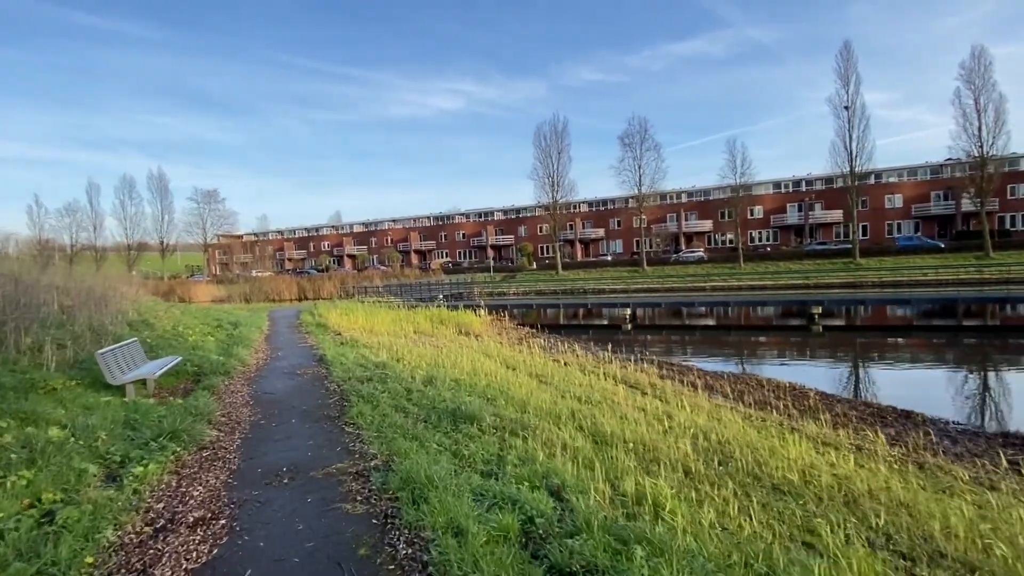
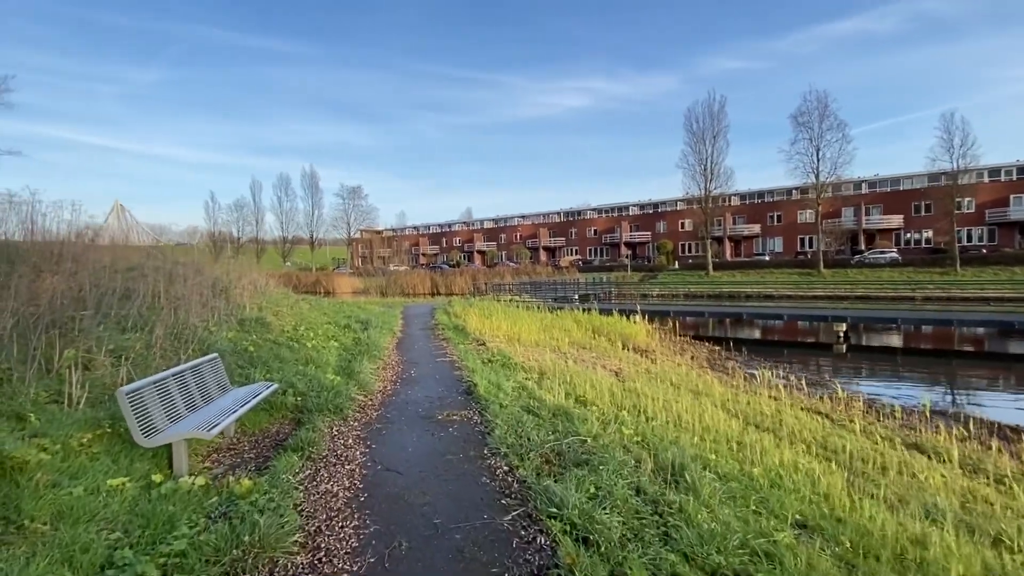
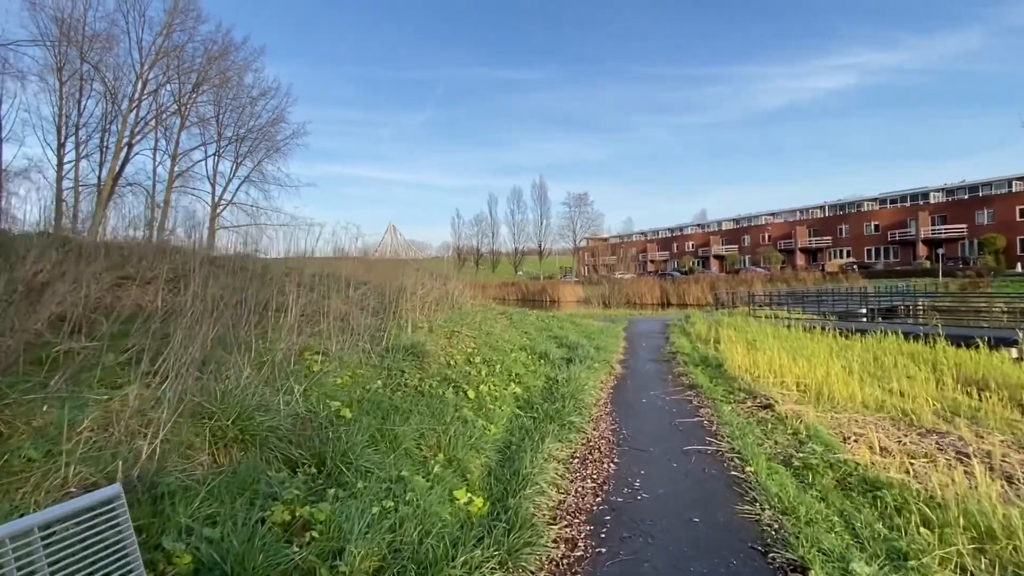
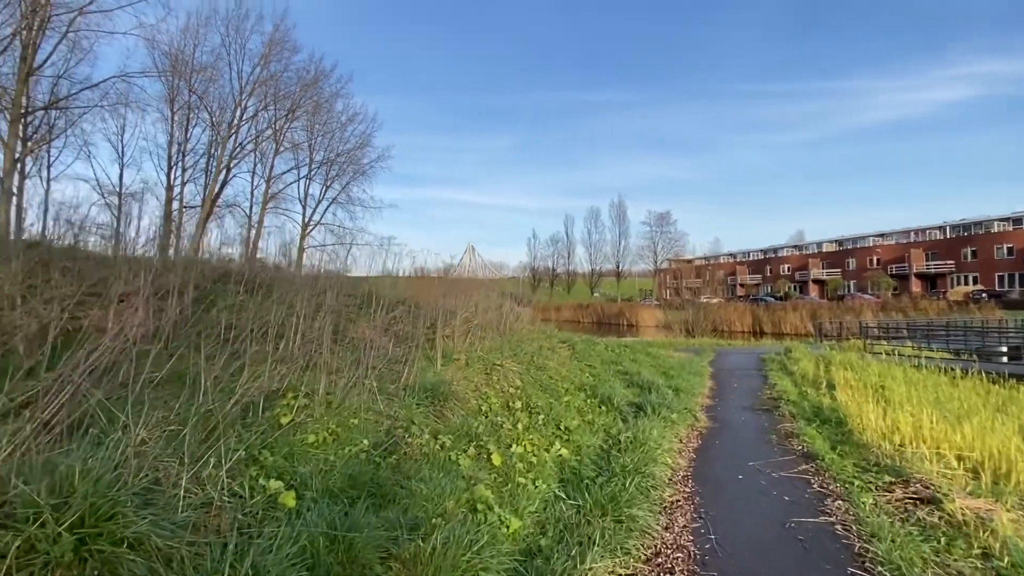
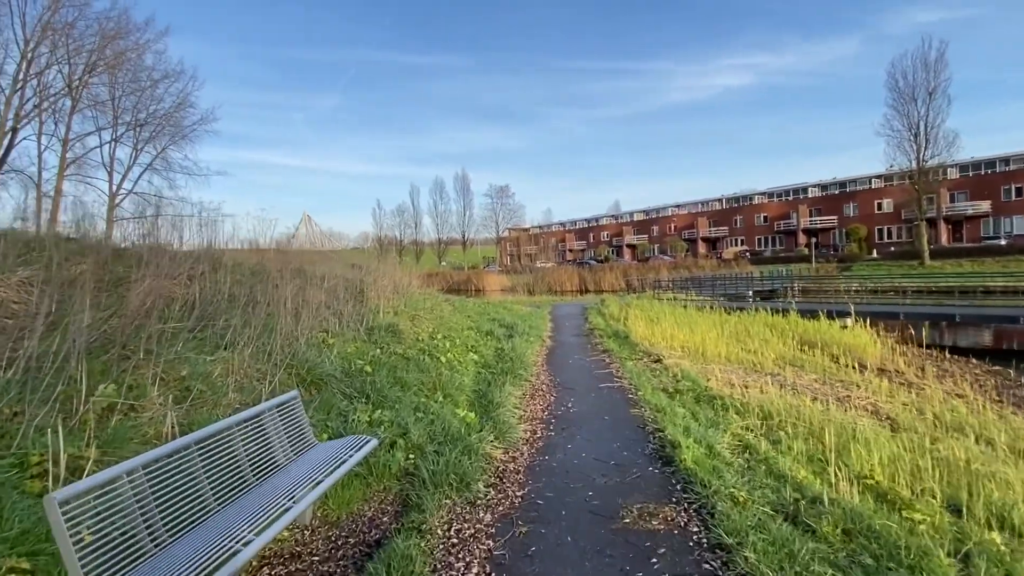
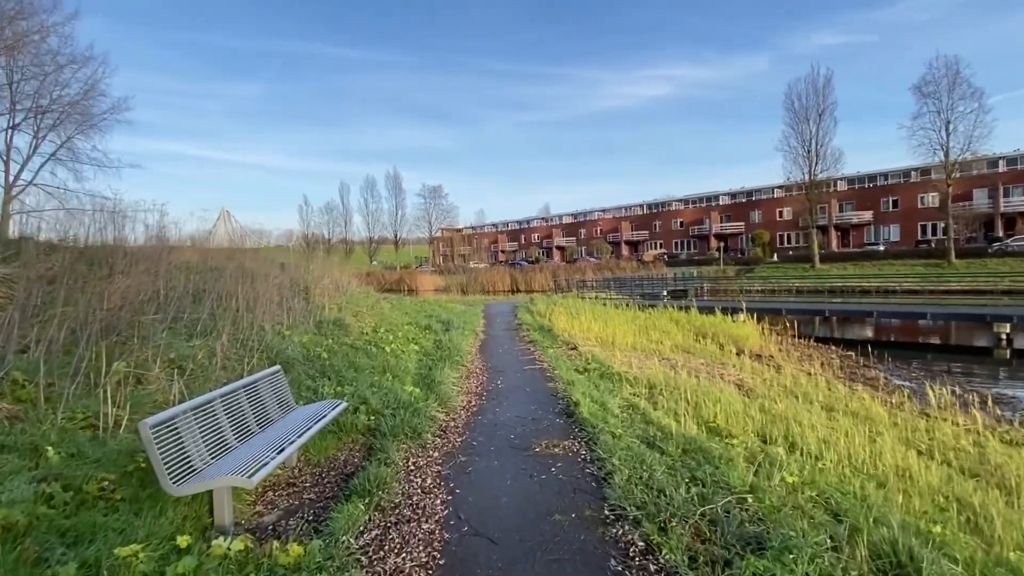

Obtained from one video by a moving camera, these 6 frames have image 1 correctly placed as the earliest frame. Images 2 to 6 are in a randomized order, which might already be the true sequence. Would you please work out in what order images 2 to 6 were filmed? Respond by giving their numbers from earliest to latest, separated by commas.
2, 6, 5, 3, 4
